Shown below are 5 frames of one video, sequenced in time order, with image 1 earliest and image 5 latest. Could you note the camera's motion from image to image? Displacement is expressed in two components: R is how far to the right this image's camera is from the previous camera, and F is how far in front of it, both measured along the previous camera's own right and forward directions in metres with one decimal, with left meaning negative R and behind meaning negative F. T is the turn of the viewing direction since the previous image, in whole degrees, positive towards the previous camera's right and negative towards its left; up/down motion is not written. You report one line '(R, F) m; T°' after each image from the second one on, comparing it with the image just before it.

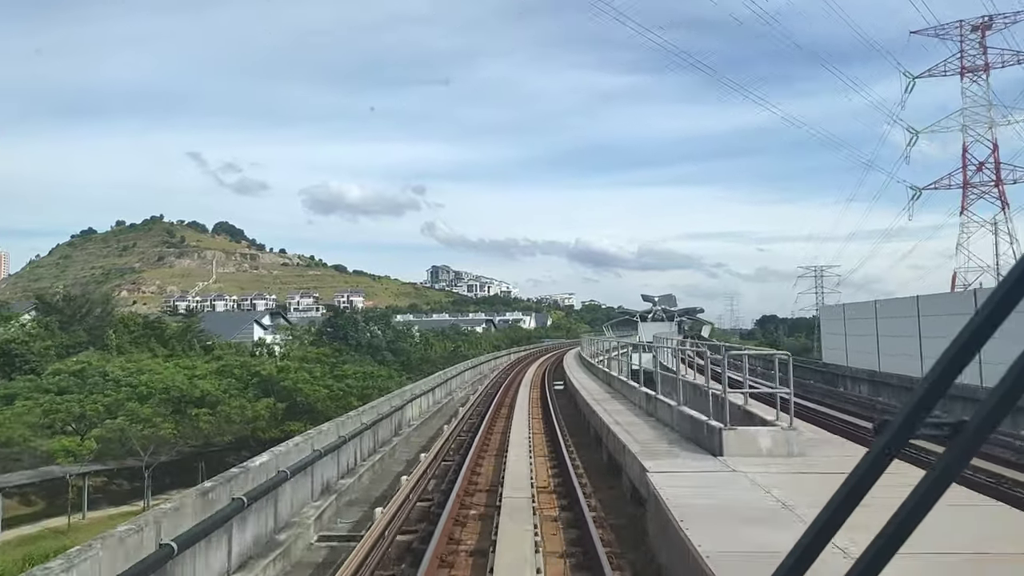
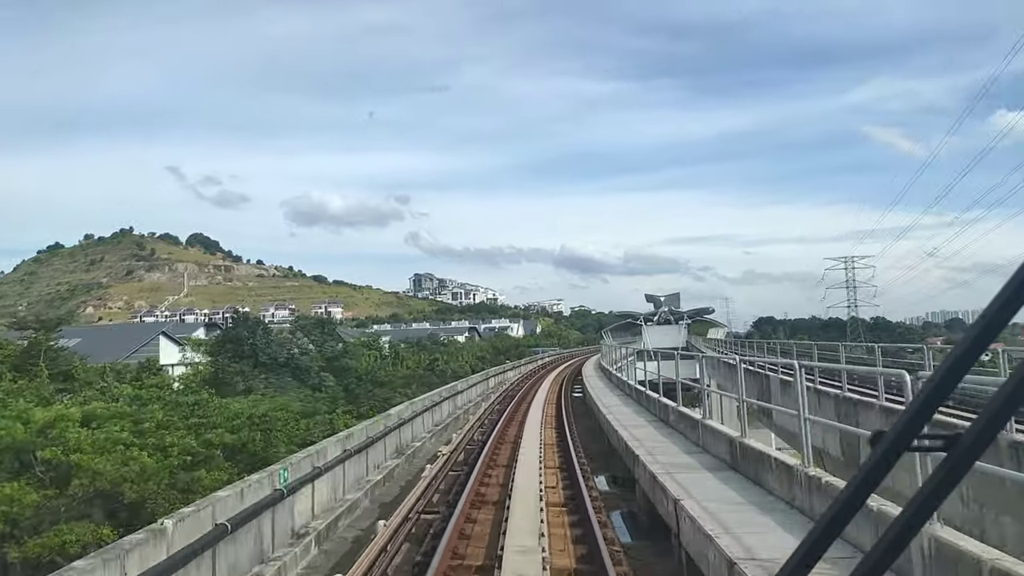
(0.0, +1.1) m; +1°
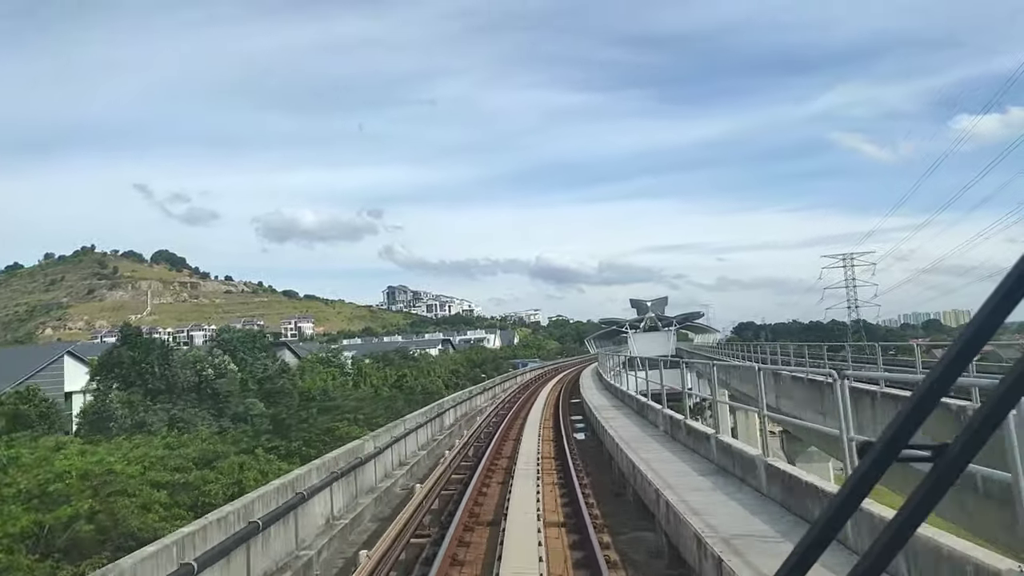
(0.0, +0.5) m; +2°
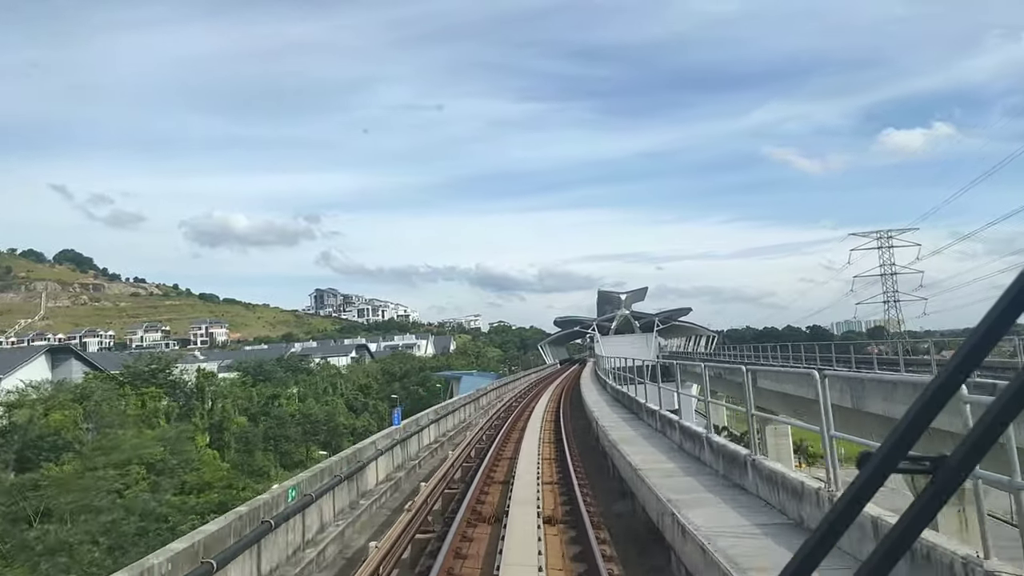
(+0.1, +1.7) m; +5°
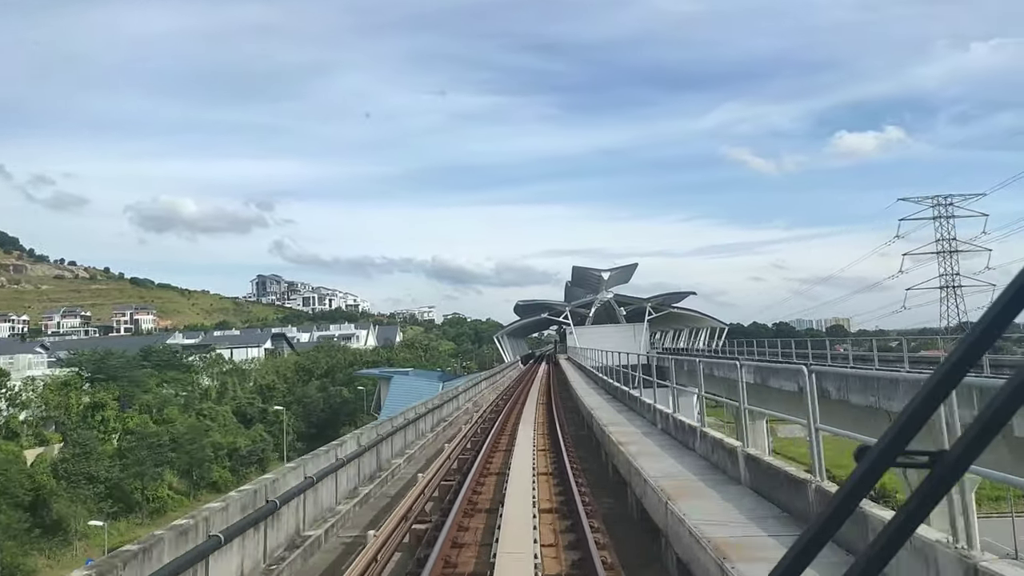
(0.0, +1.2) m; +3°
